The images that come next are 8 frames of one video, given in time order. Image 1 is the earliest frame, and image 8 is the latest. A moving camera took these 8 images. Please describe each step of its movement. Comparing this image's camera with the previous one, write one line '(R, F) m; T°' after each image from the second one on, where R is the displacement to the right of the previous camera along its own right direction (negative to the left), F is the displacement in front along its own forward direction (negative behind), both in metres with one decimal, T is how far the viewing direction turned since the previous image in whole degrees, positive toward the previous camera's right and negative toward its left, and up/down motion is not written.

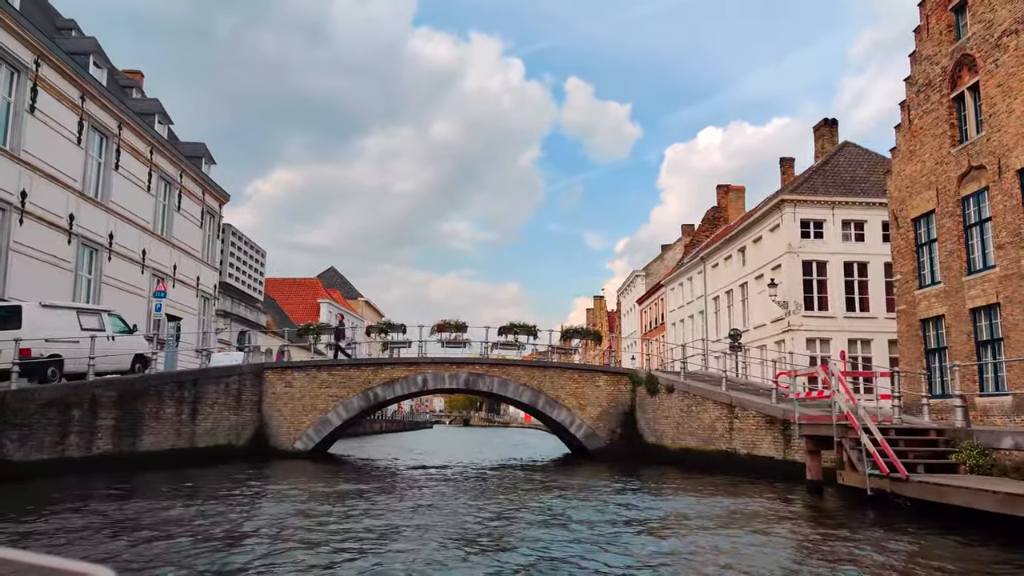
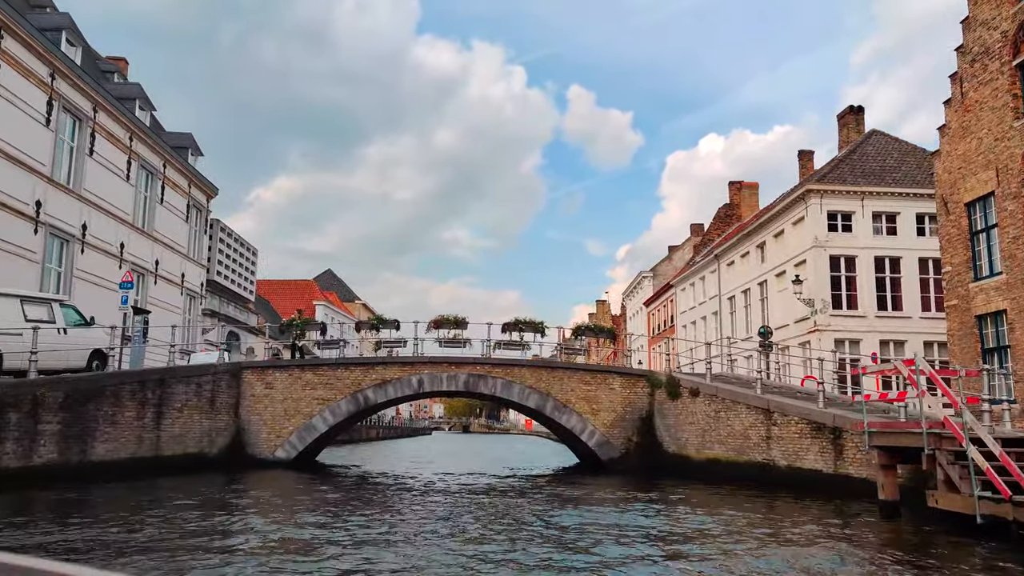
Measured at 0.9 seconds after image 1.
(-0.2, +2.4) m; 0°
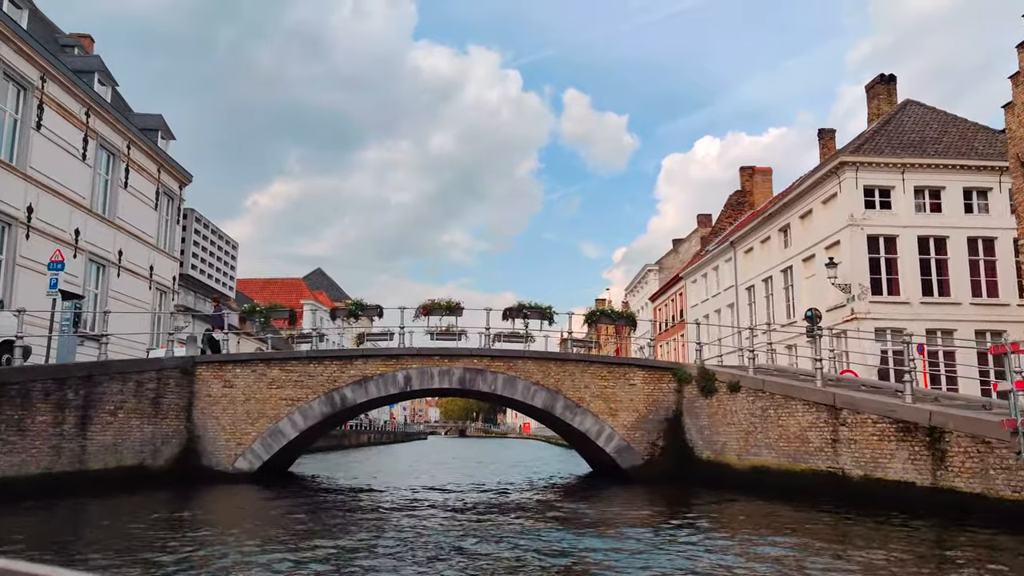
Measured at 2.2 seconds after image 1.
(-0.2, +3.3) m; 0°
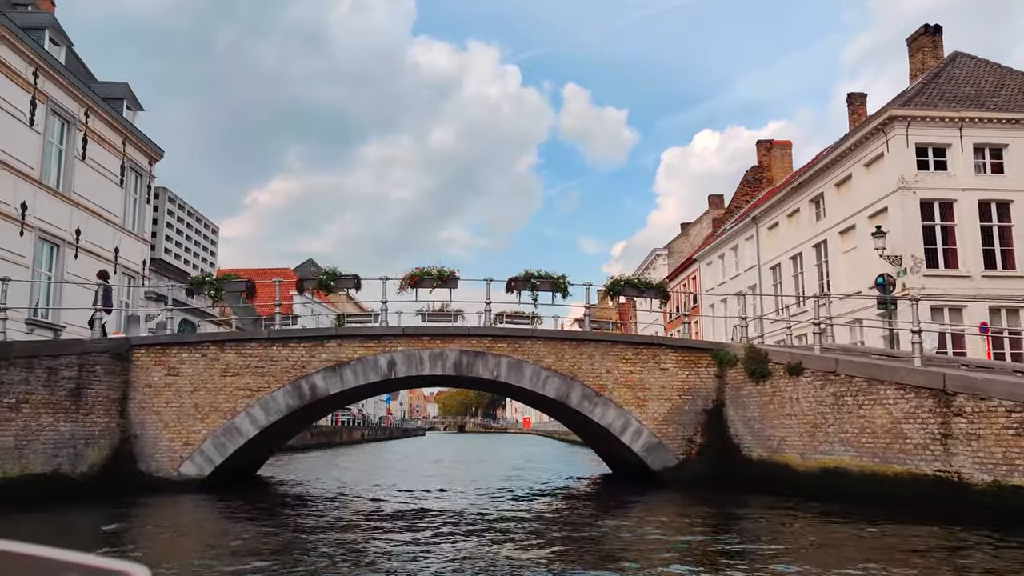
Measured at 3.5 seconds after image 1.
(-0.2, +3.3) m; 0°
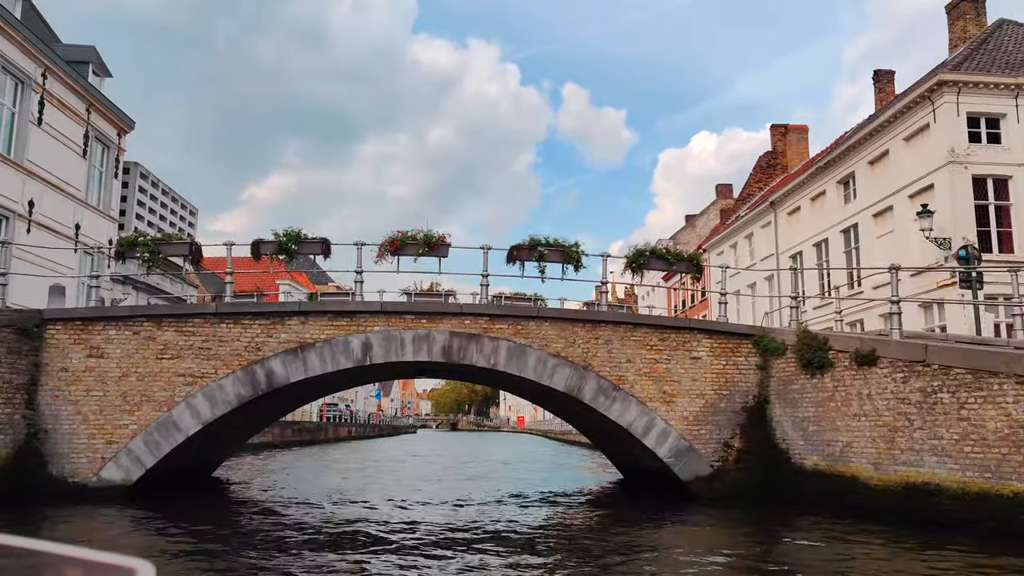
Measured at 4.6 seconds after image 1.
(-0.1, +2.7) m; 0°
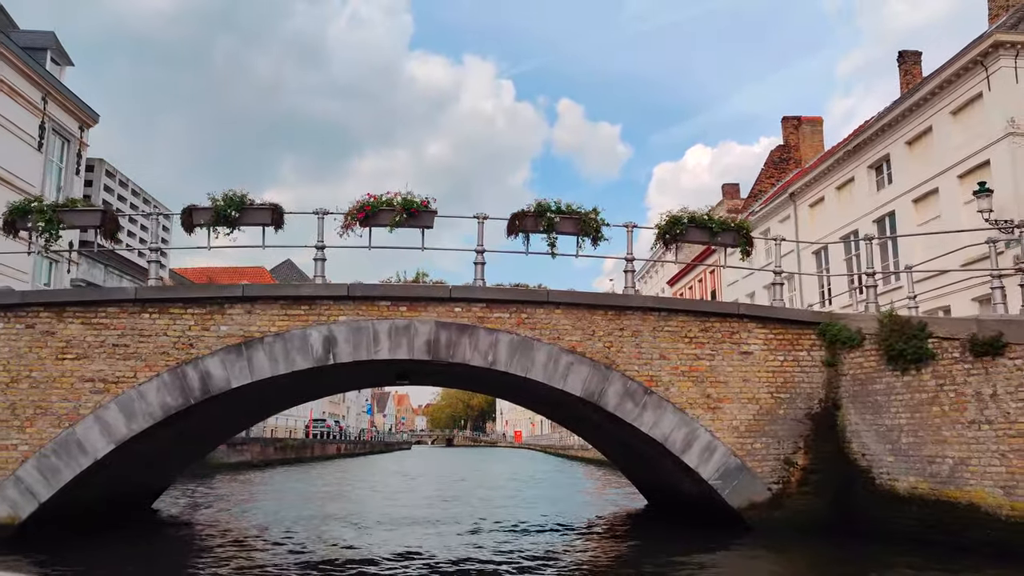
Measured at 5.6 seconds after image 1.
(-0.1, +2.7) m; 0°
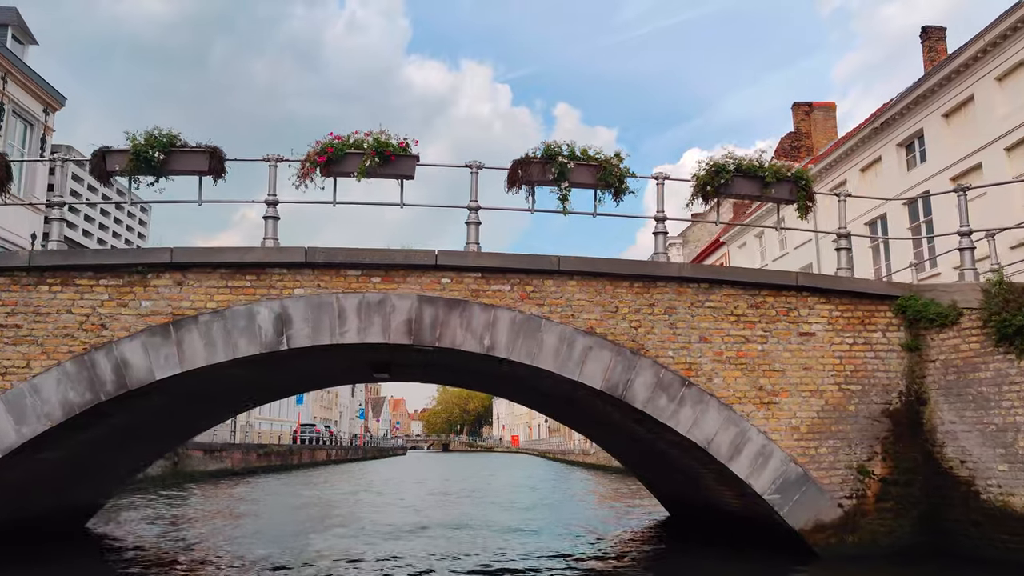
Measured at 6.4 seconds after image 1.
(-0.1, +2.1) m; 0°
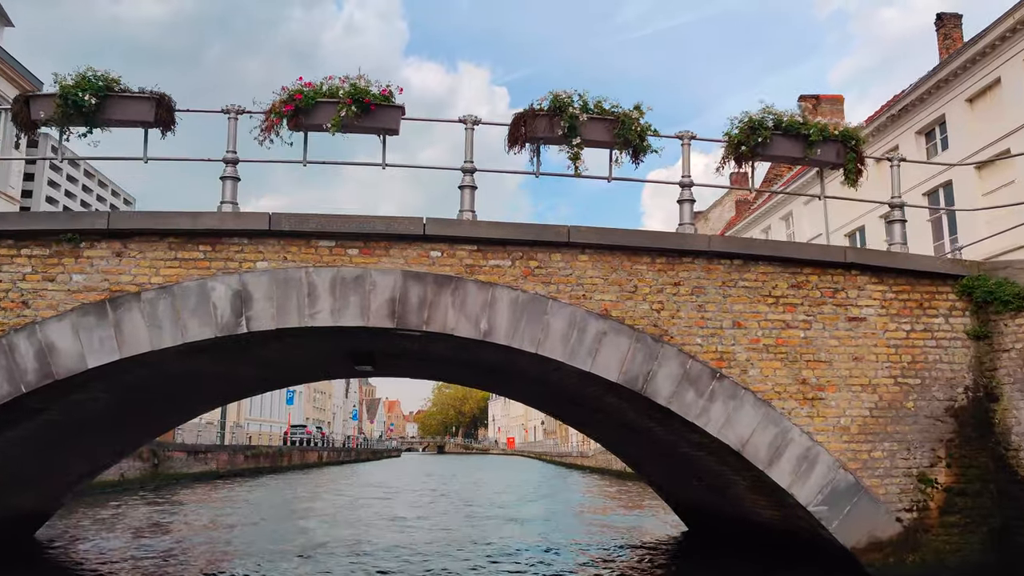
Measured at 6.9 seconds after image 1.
(-0.1, +1.2) m; 0°
